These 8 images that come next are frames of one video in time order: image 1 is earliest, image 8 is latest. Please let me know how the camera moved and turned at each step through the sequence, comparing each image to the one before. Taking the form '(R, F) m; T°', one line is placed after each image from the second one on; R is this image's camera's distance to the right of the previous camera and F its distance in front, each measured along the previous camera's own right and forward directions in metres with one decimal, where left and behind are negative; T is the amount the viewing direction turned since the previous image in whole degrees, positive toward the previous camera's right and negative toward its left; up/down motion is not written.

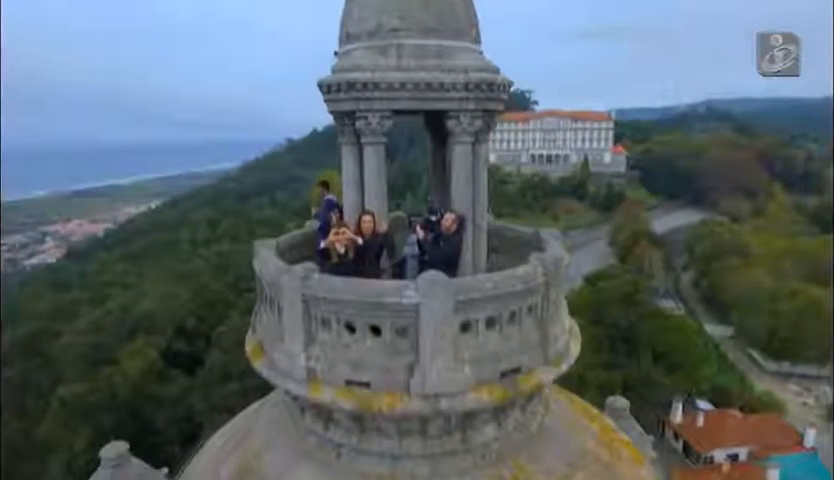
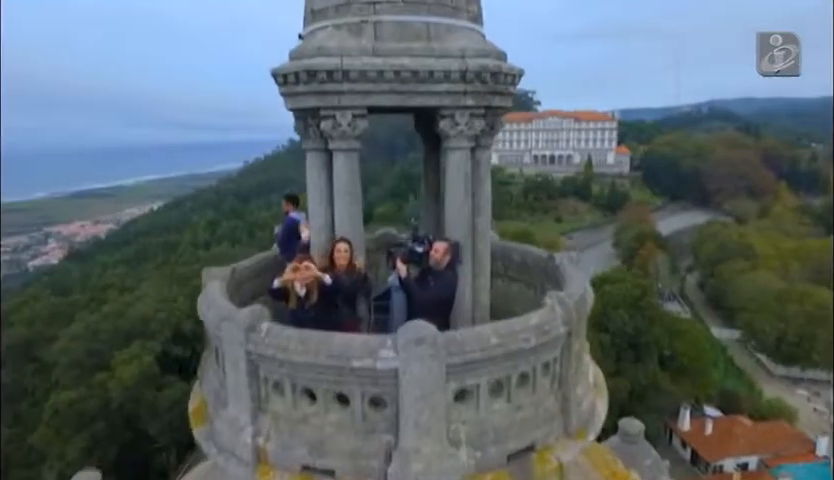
(+0.2, +1.7) m; 0°
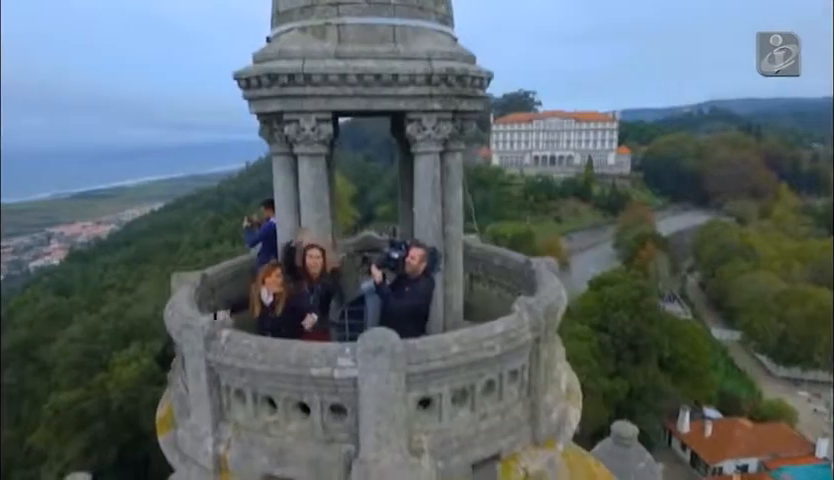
(+0.3, +0.1) m; 0°
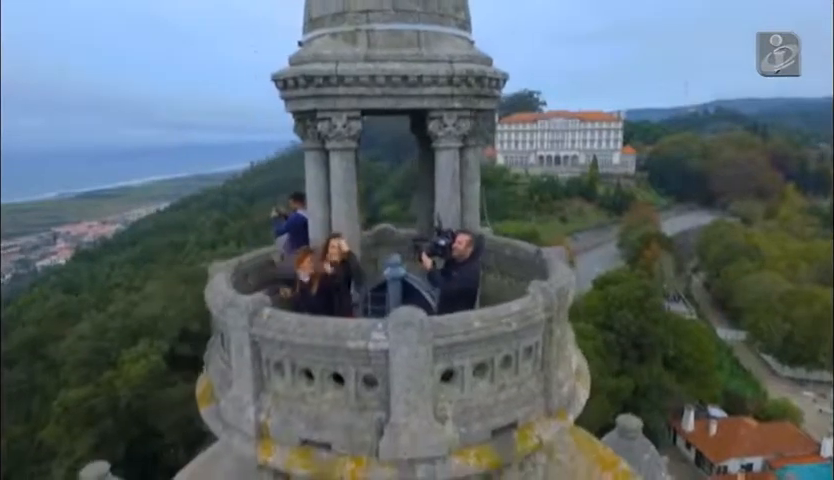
(-0.2, -0.5) m; 0°
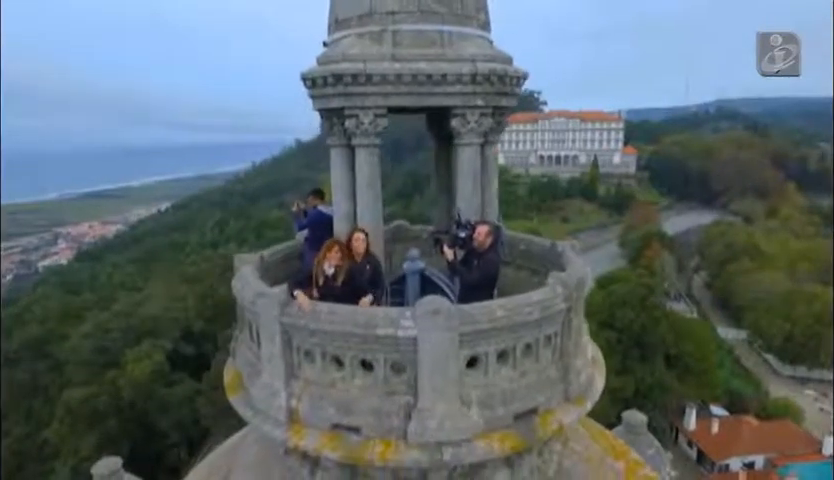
(-0.2, -0.2) m; 0°
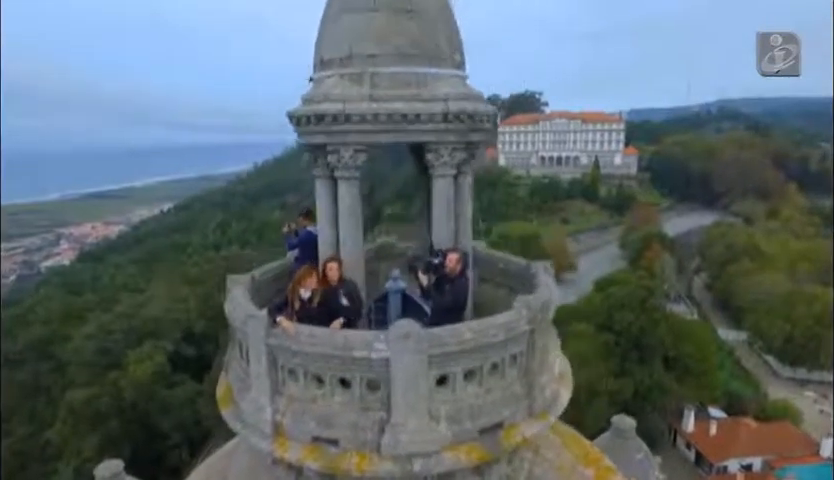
(+0.2, -0.5) m; 0°
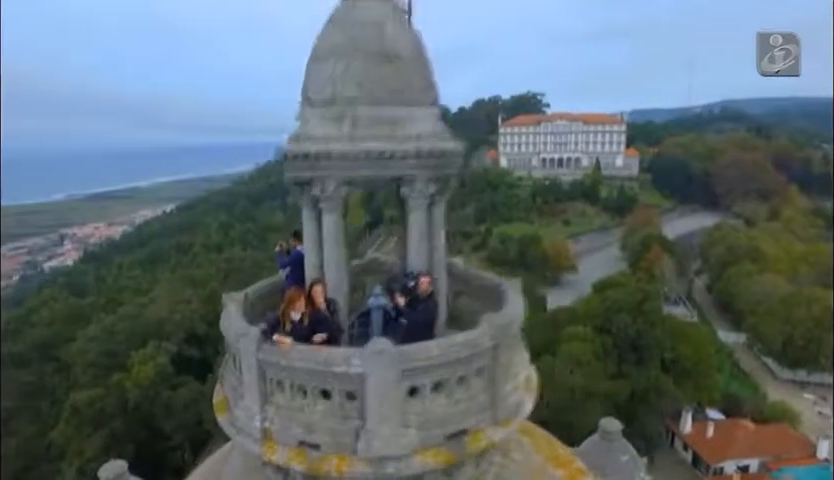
(+0.3, -0.8) m; 0°
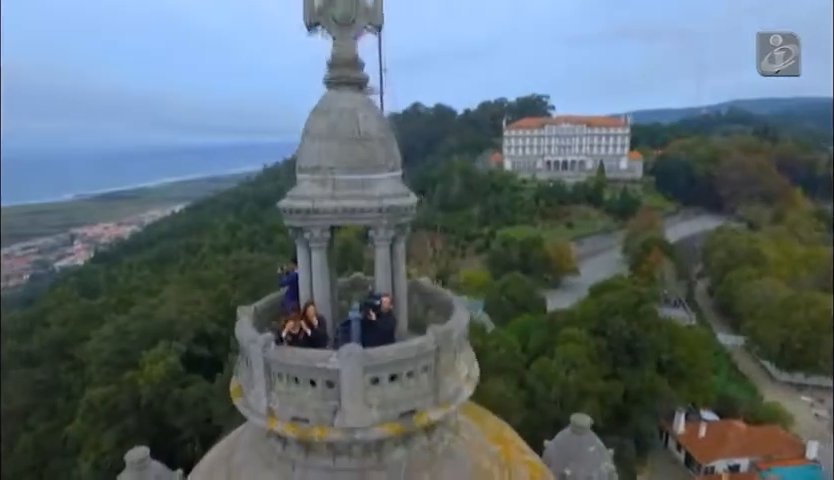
(+0.6, -2.8) m; -1°
